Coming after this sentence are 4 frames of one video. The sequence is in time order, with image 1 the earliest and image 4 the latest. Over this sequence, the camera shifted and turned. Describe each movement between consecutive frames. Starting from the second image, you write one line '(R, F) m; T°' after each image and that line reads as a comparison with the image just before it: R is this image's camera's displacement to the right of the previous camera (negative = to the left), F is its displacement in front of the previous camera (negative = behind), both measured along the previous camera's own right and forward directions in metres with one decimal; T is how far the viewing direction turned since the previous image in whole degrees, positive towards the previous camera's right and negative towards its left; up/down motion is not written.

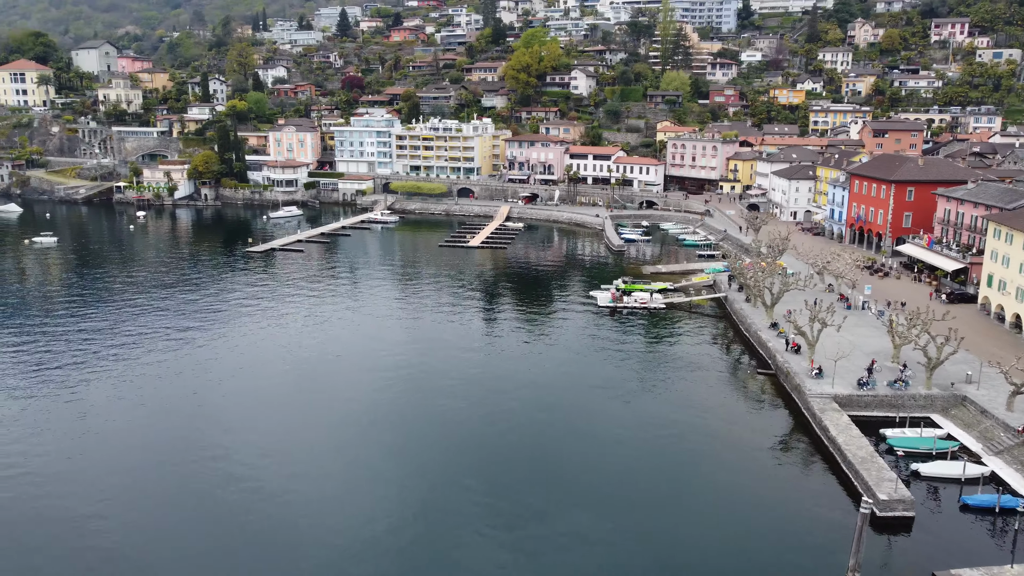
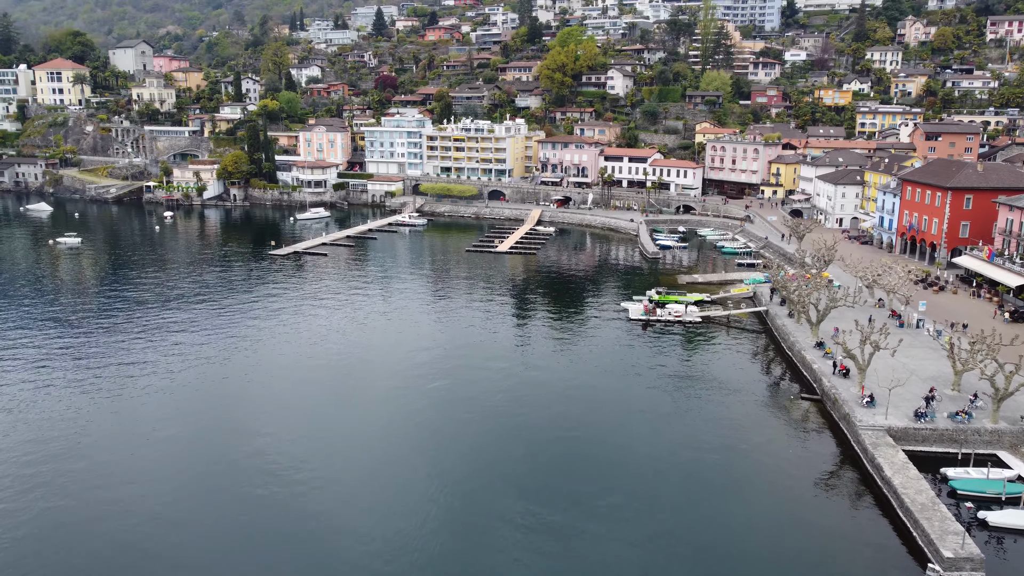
(+0.4, +2.0) m; -3°
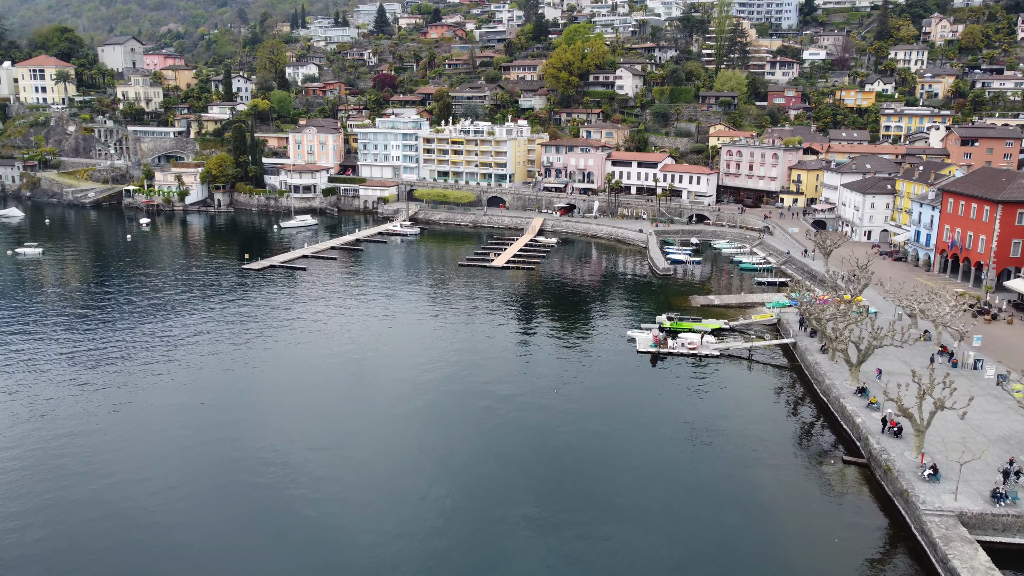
(+0.8, +4.6) m; -1°
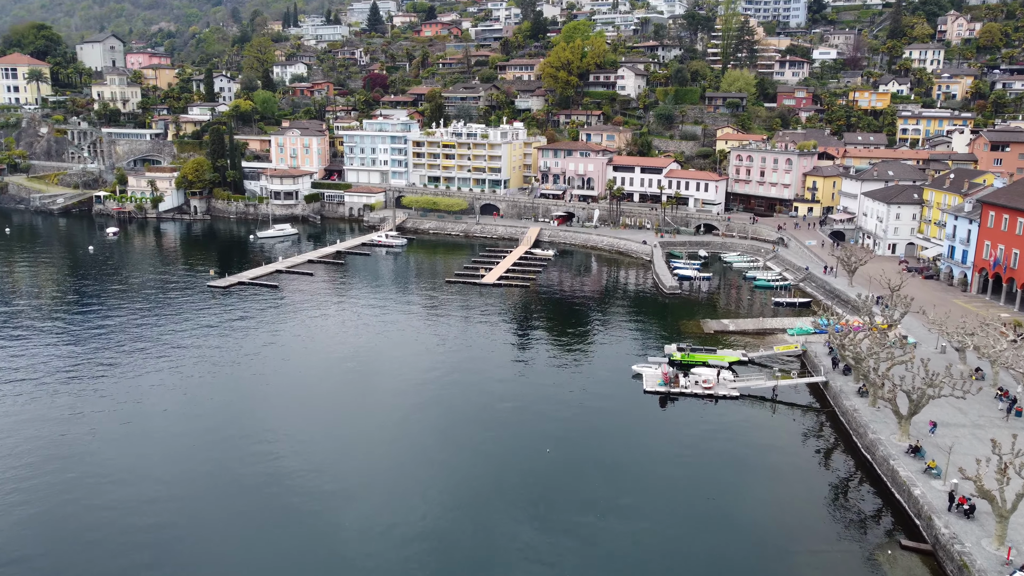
(+0.4, +4.3) m; 0°
